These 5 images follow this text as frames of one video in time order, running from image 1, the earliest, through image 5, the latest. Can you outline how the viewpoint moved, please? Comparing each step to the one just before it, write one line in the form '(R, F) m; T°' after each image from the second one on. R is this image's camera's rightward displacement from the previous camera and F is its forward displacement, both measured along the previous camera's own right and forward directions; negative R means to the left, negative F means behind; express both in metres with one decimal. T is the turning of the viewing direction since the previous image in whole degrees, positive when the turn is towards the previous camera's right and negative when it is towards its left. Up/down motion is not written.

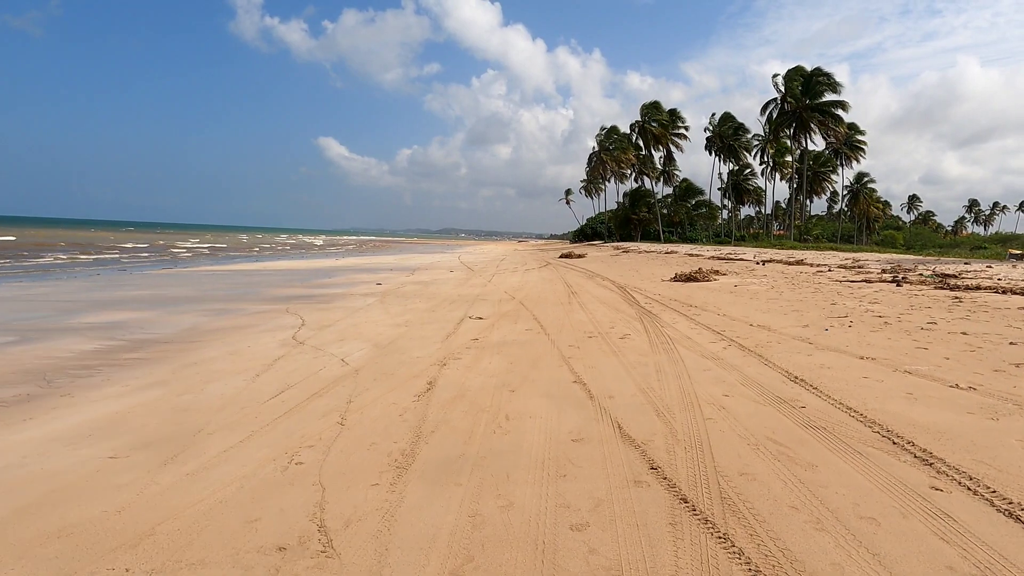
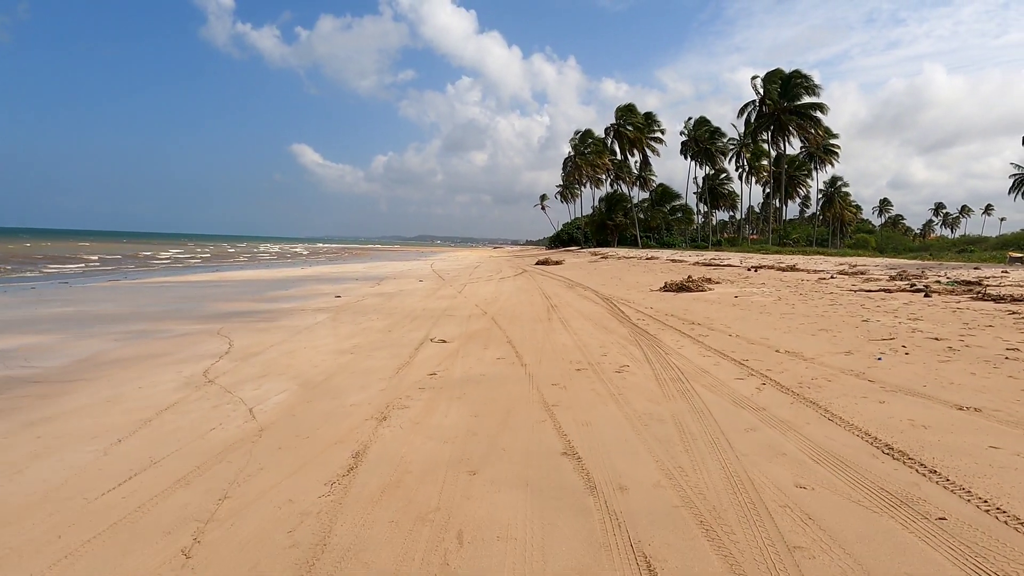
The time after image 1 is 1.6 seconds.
(+0.1, +1.5) m; +2°
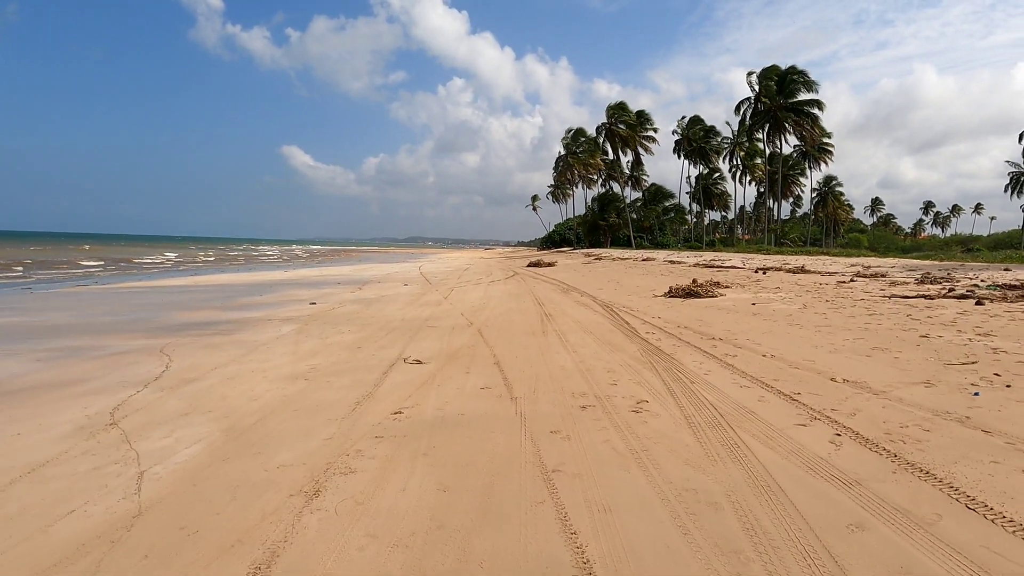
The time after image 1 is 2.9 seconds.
(0.0, +1.2) m; +1°
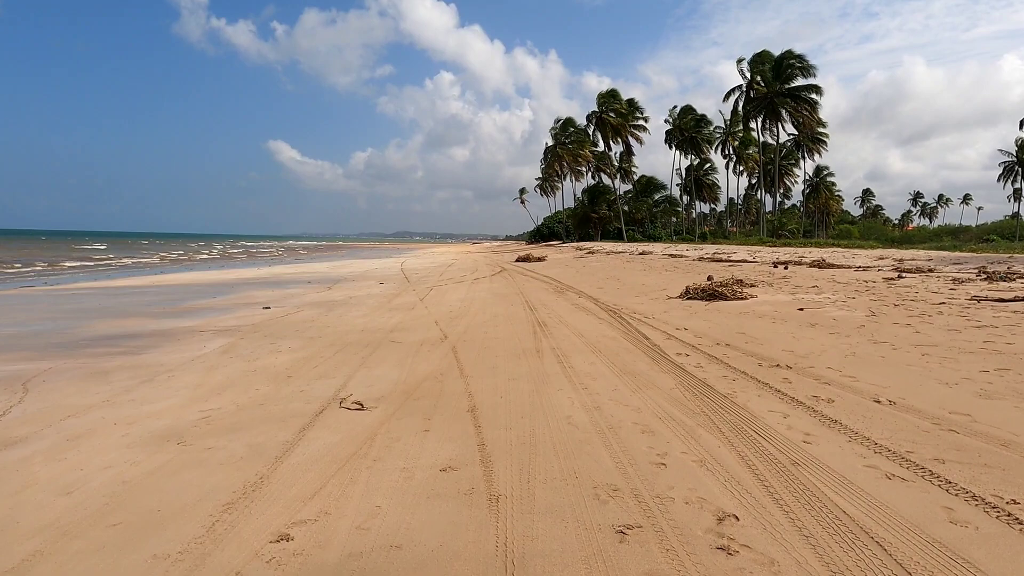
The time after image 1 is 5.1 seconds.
(0.0, +2.0) m; +1°
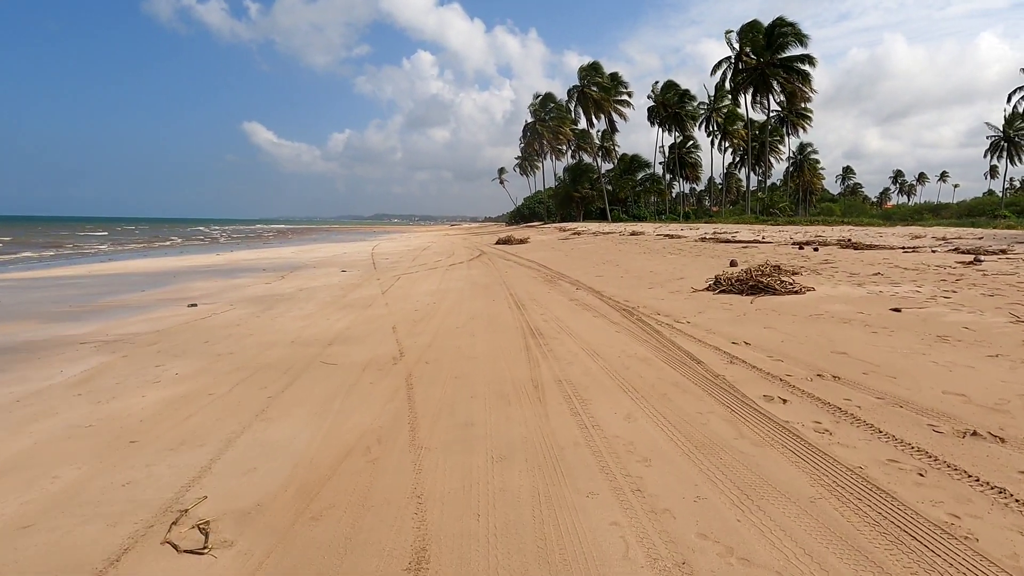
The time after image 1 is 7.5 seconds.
(0.0, +2.3) m; +2°
